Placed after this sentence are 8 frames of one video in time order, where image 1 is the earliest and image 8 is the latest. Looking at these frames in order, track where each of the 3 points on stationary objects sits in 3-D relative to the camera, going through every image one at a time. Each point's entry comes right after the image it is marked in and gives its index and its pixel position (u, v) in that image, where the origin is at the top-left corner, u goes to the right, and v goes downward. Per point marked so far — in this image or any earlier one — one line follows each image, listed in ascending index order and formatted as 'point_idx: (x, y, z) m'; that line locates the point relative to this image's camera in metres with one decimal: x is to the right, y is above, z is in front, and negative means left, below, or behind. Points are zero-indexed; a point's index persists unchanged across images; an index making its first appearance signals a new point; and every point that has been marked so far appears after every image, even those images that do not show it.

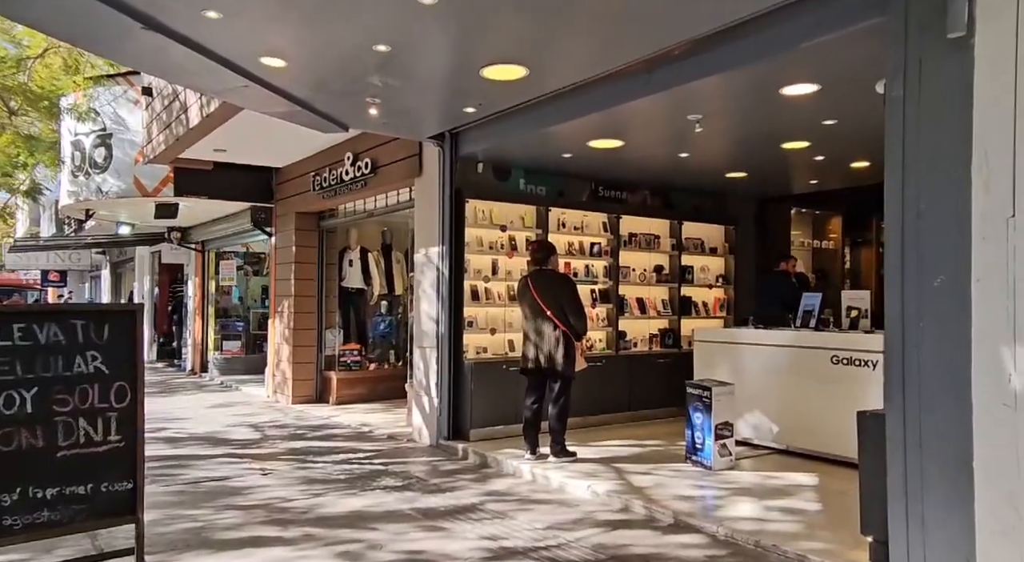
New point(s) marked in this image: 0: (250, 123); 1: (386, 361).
0: (-2.7, +1.7, +8.9) m
1: (-1.9, -1.2, +12.4) m
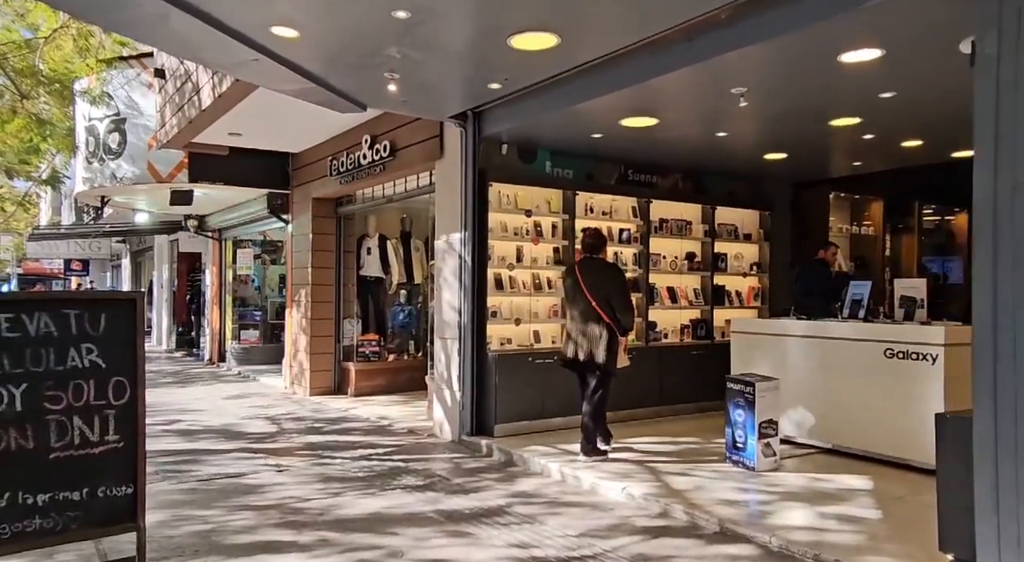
0: (-2.5, +1.8, +8.5) m
1: (-1.5, -1.0, +12.1) m
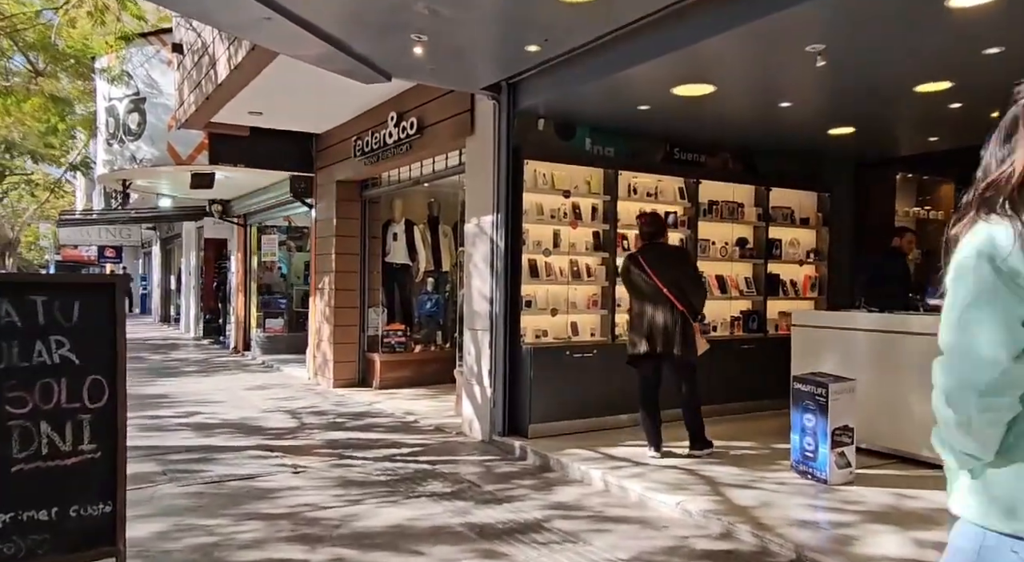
0: (-2.1, +1.9, +8.0) m
1: (-1.1, -0.8, +11.5) m
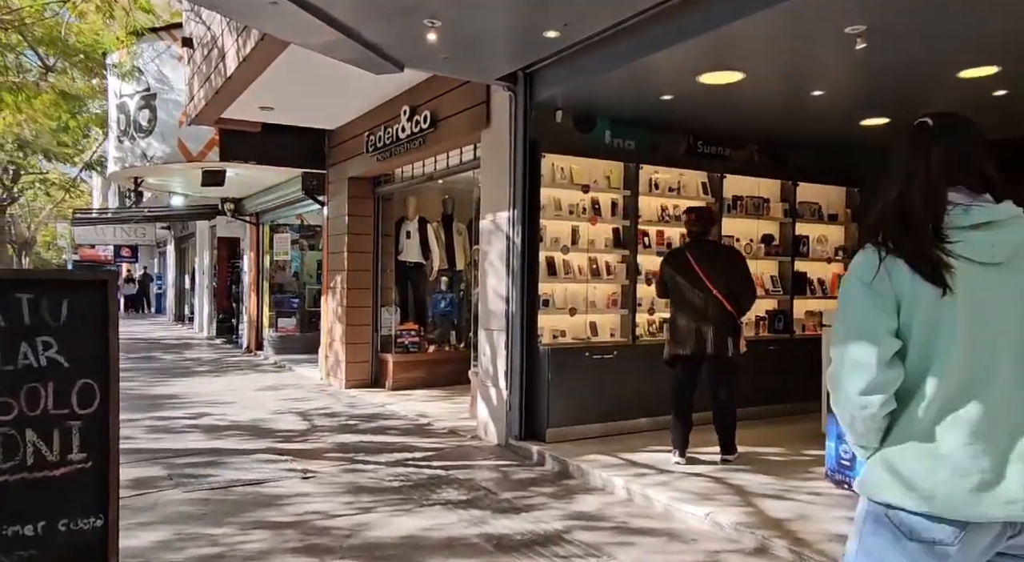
0: (-2.0, +2.0, +7.8) m
1: (-0.9, -0.8, +11.3) m
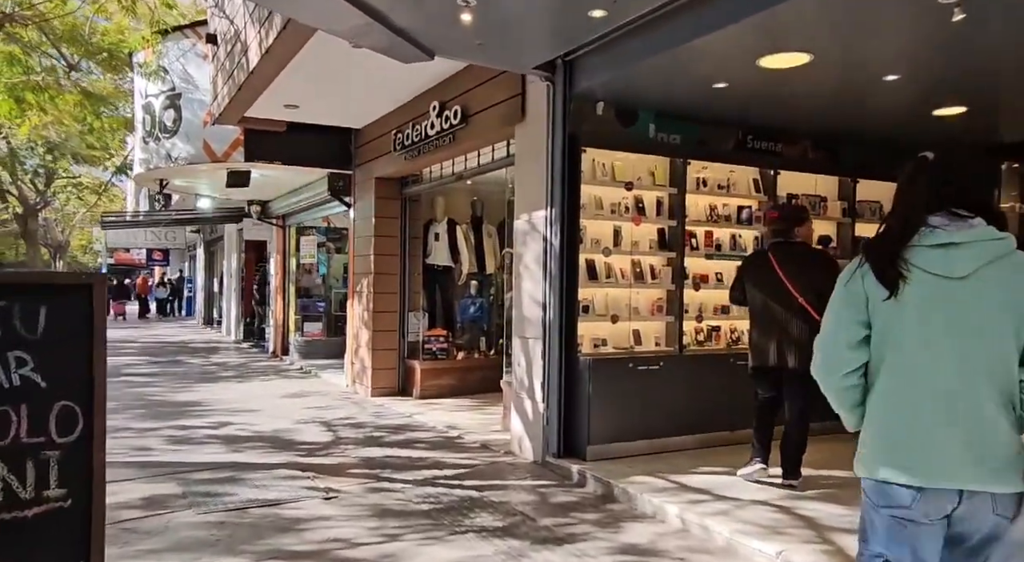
0: (-1.7, +1.9, +7.3) m
1: (-0.5, -0.9, +10.8) m
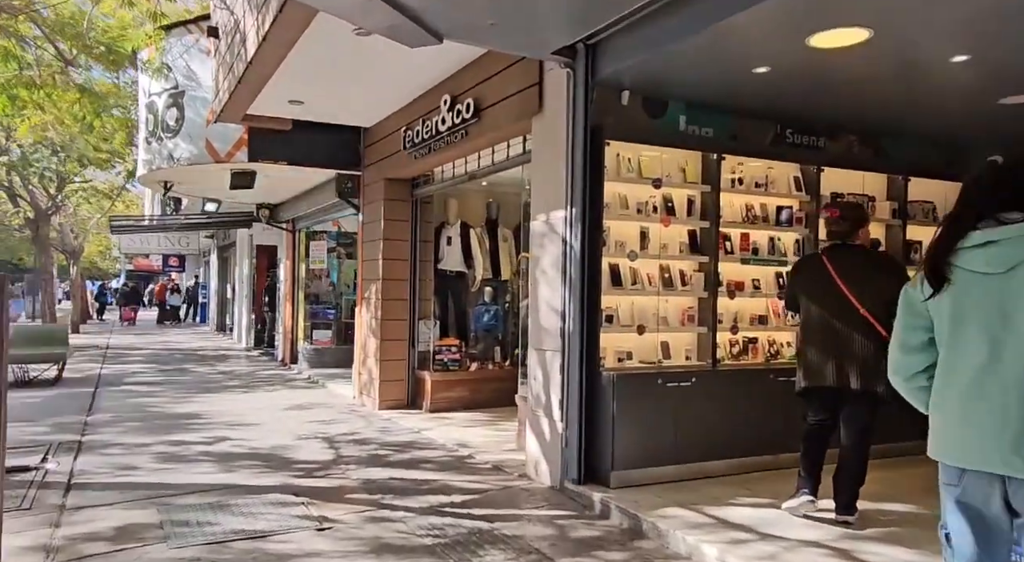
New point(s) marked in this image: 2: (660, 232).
0: (-1.5, +1.9, +6.8) m
1: (-0.3, -1.0, +10.2) m
2: (+1.0, +0.3, +6.0) m
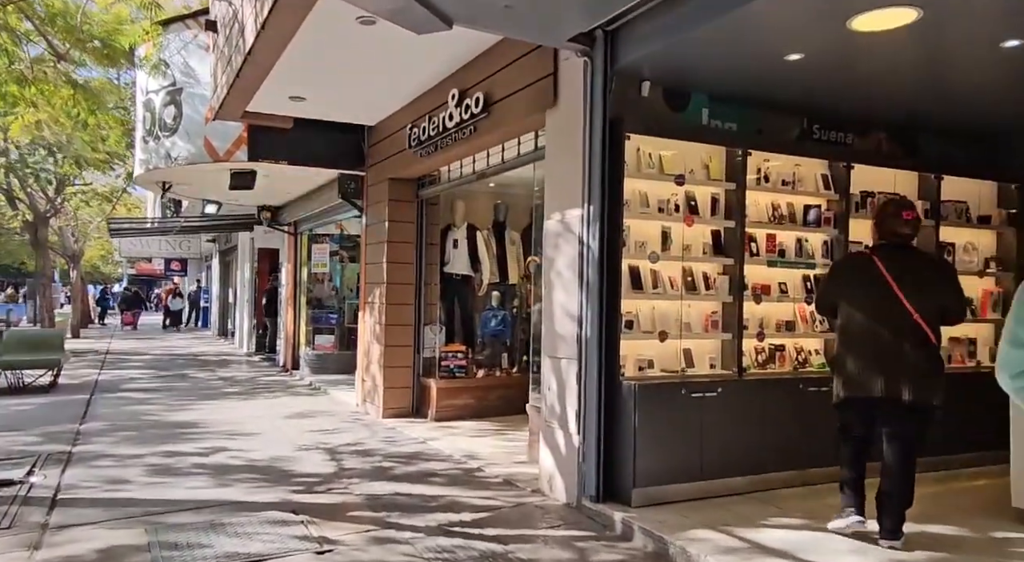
0: (-1.4, +1.8, +6.5) m
1: (-0.2, -1.0, +9.9) m
2: (+1.1, +0.3, +5.7) m
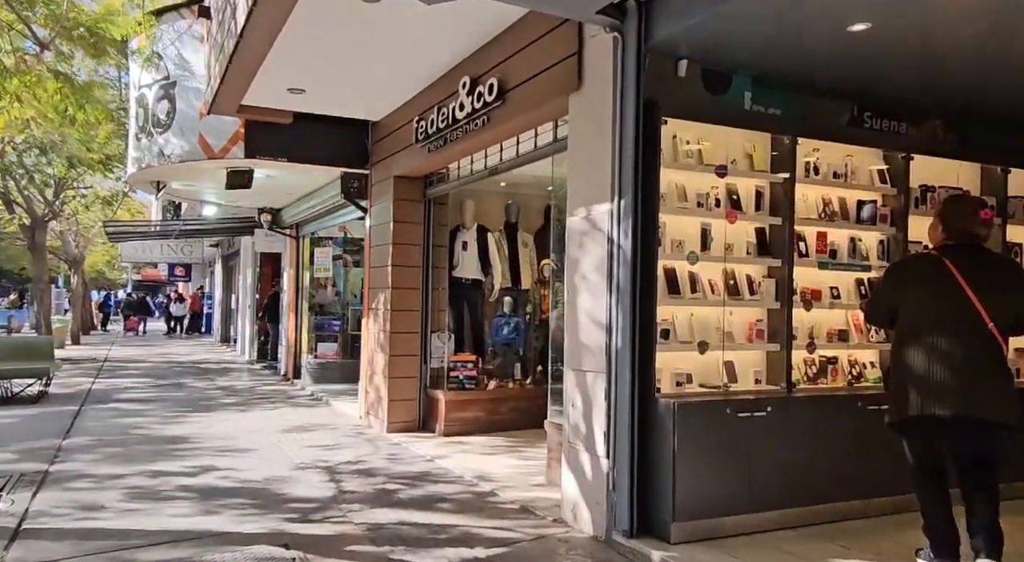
0: (-1.3, +1.8, +5.9) m
1: (0.0, -1.1, +9.3) m
2: (+1.2, +0.3, +5.0) m
